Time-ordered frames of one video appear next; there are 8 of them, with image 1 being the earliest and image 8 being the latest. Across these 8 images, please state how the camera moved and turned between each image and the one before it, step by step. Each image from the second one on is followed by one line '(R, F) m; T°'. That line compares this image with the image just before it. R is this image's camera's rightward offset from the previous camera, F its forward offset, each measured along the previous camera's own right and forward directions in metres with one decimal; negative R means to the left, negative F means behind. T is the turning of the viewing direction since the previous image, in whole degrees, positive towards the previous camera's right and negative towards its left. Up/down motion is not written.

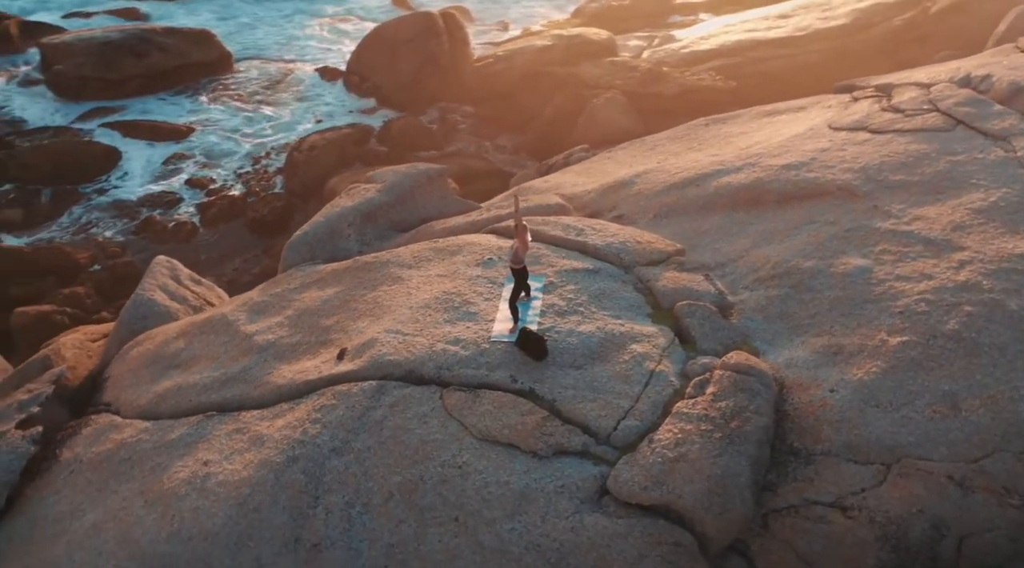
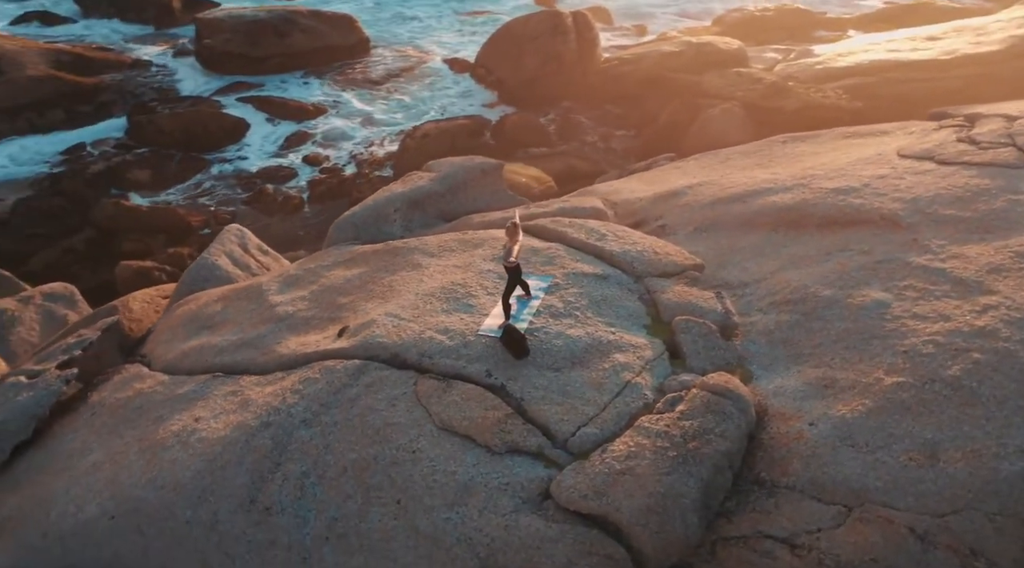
(+0.5, +0.1) m; -7°
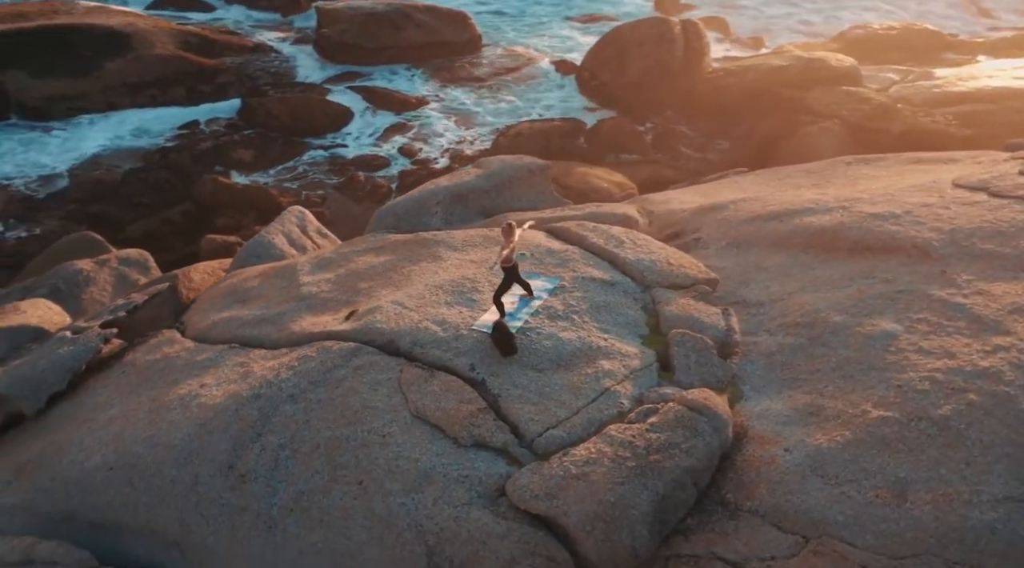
(+0.4, 0.0) m; -6°
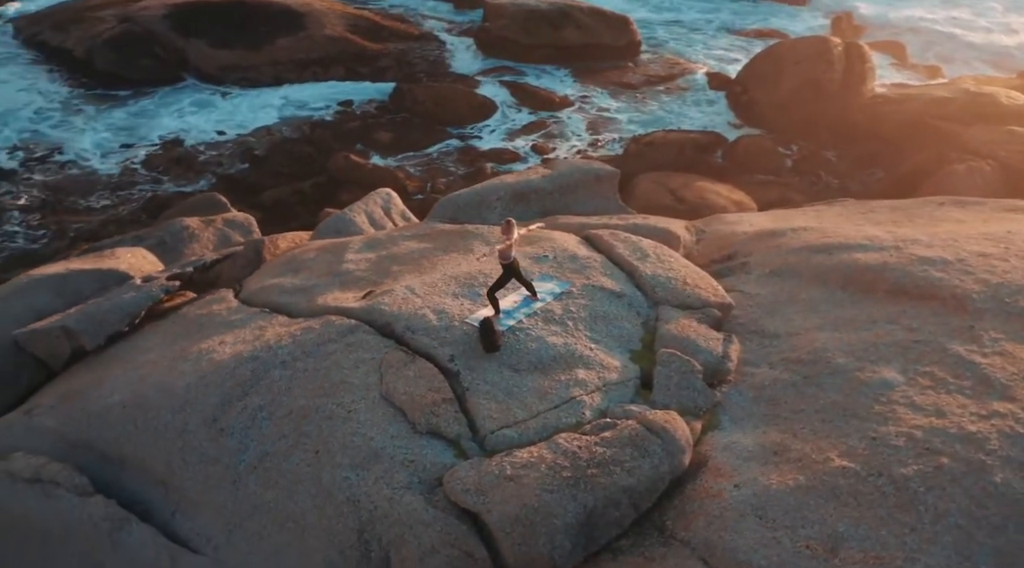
(+0.6, 0.0) m; -8°
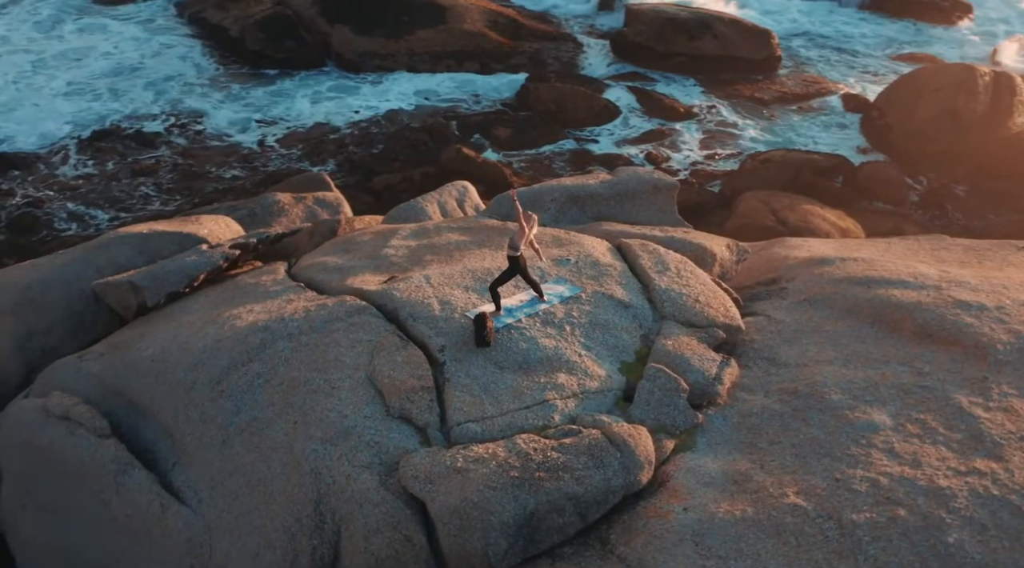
(+0.5, 0.0) m; -7°
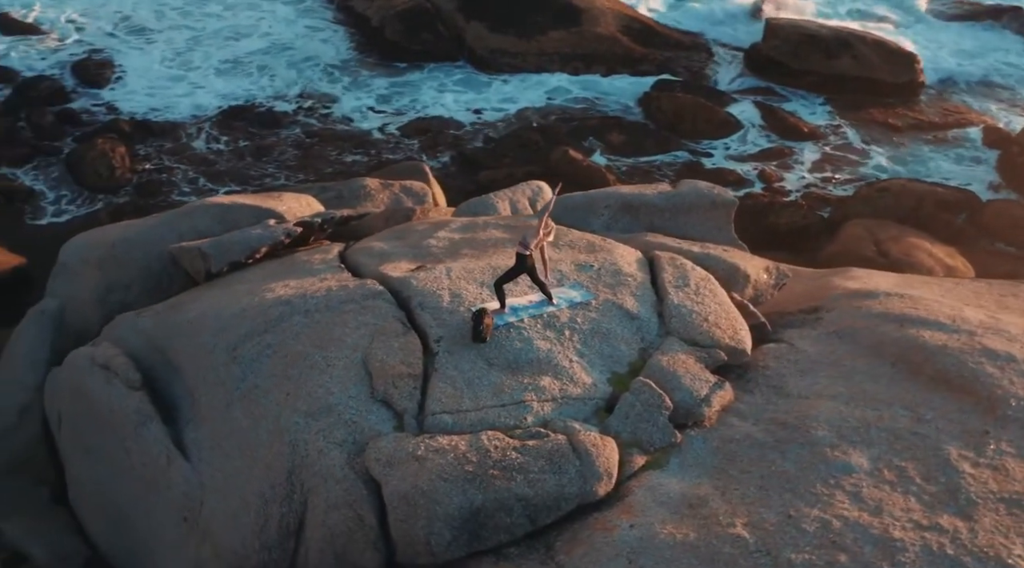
(+0.5, 0.0) m; -7°
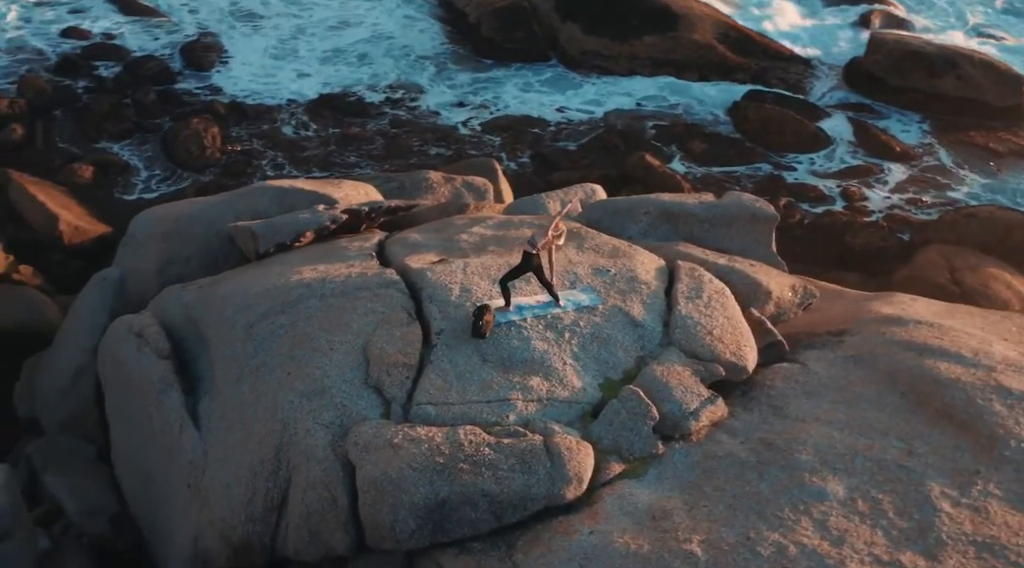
(+0.4, 0.0) m; -5°
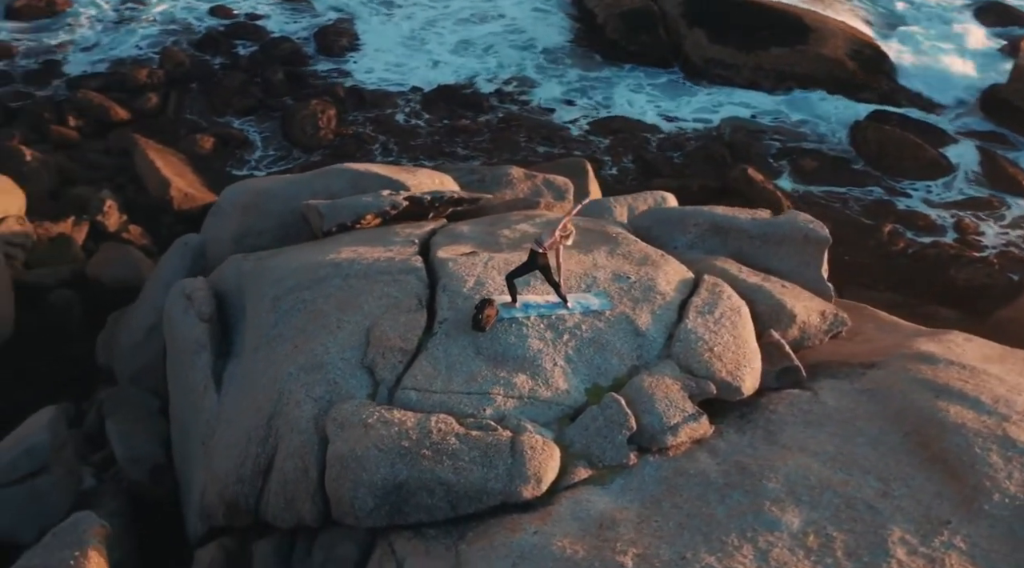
(+0.5, 0.0) m; -7°
